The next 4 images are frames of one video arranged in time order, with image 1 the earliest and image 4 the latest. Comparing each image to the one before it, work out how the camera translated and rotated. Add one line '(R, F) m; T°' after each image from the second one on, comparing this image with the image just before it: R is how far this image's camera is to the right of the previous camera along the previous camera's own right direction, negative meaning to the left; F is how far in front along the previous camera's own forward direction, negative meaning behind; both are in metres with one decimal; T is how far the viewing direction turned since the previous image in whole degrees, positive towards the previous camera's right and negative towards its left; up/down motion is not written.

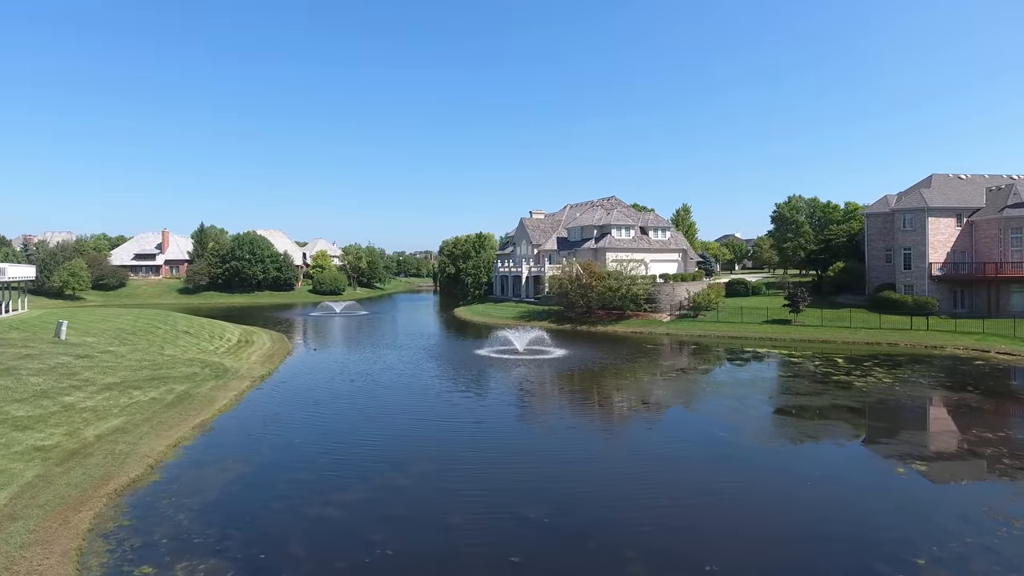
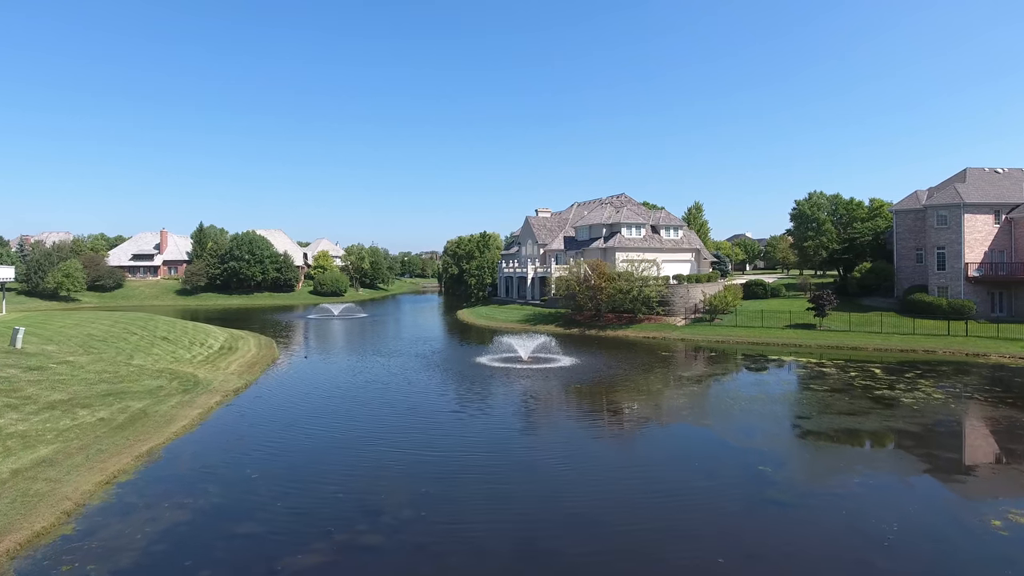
(+0.2, +3.3) m; -1°
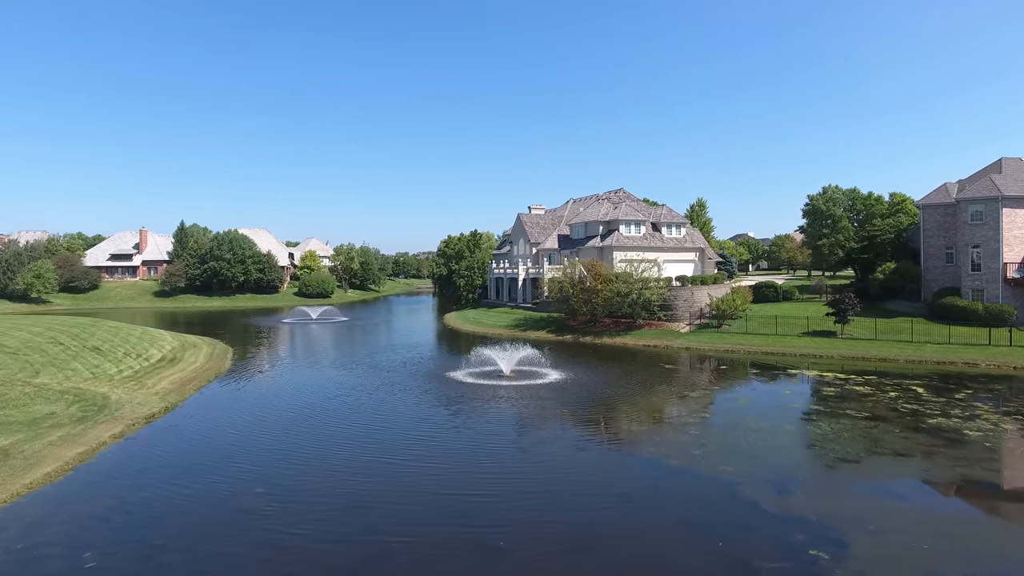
(+1.1, +5.1) m; 0°
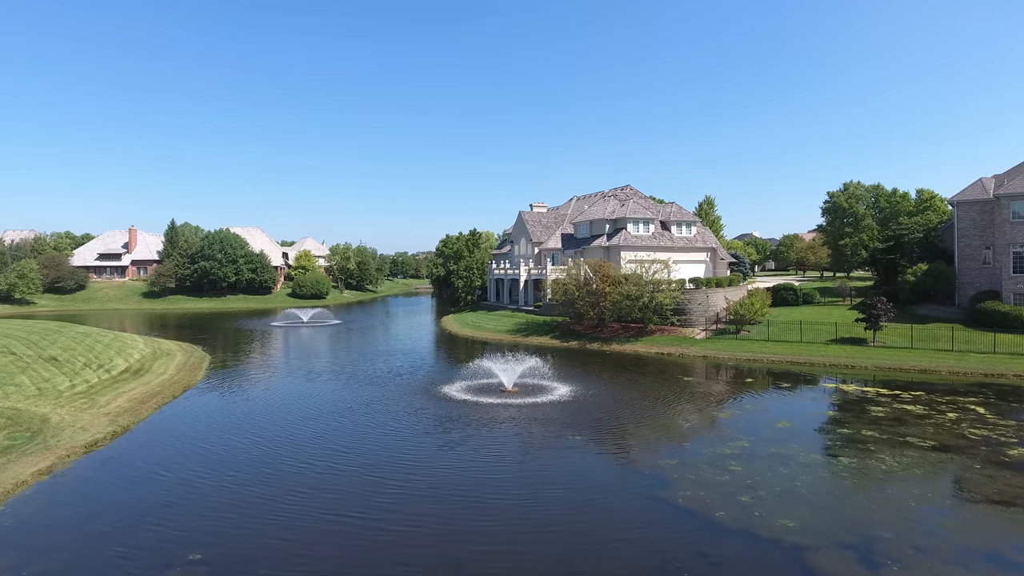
(-0.2, +3.5) m; 0°
